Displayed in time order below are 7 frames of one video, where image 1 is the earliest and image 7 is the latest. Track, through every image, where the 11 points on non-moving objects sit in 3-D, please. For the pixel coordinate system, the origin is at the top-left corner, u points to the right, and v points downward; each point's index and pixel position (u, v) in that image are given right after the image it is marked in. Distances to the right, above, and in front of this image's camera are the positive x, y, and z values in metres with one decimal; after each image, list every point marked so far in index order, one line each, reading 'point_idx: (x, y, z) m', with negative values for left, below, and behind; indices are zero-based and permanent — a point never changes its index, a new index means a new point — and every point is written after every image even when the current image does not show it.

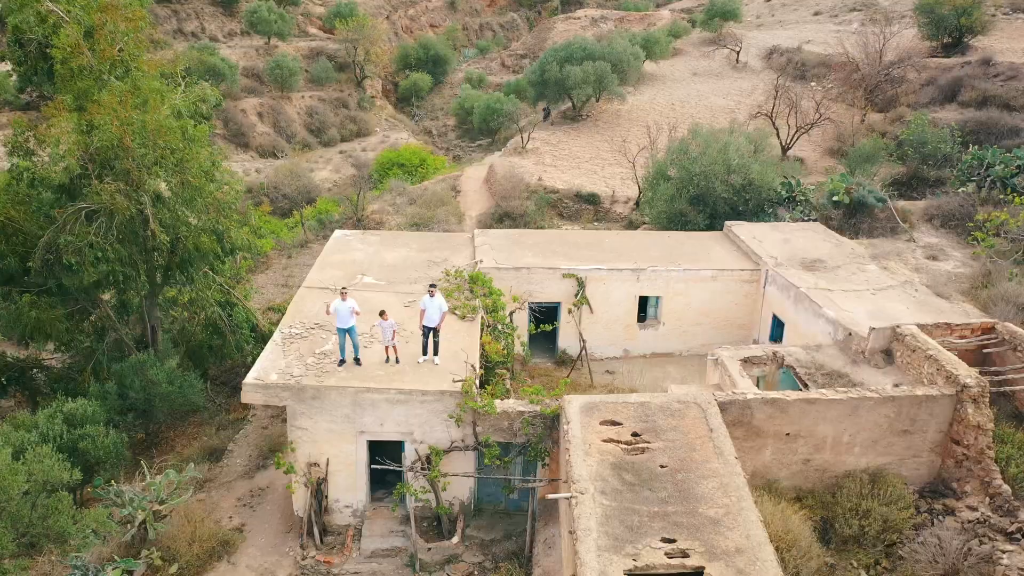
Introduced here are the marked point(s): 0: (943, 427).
0: (+5.6, -1.8, +10.7) m
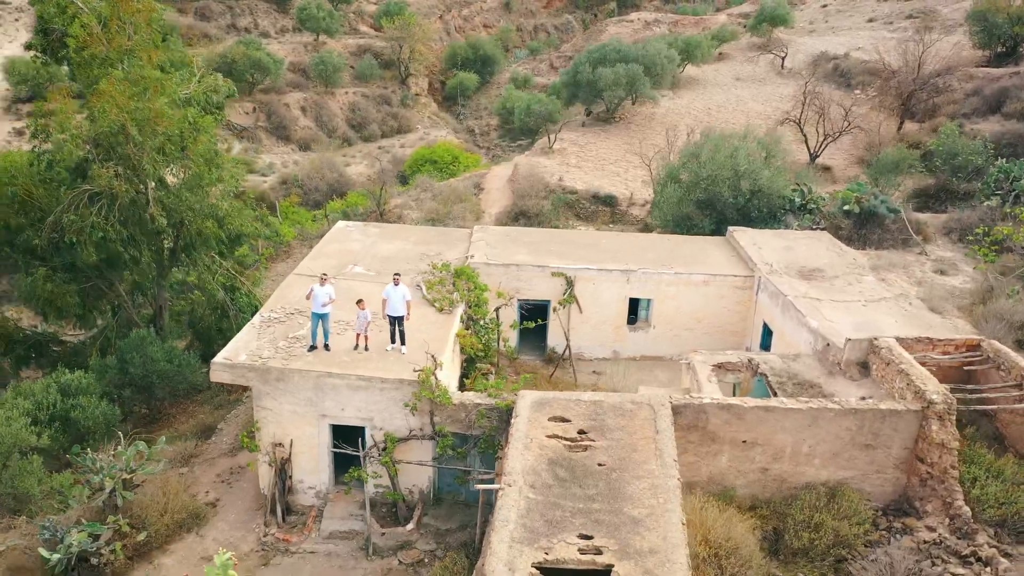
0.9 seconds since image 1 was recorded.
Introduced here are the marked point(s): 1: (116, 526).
0: (+5.0, -2.0, +10.4) m
1: (-5.4, -3.2, +11.1) m
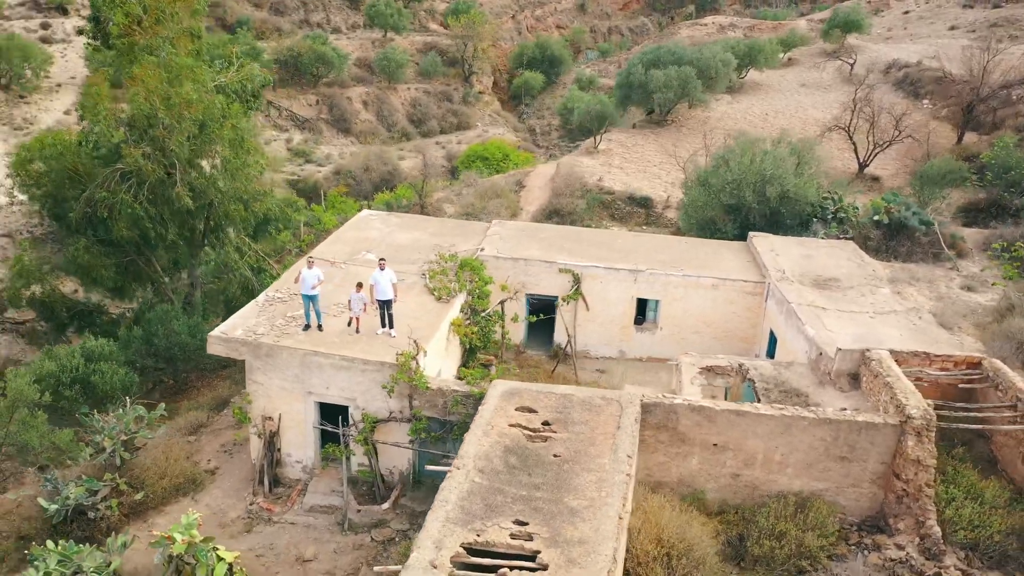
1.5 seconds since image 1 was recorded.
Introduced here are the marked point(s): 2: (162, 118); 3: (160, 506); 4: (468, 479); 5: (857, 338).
0: (+4.6, -2.1, +10.1) m
1: (-5.7, -2.8, +11.8) m
2: (-6.4, +3.1, +14.5) m
3: (-5.2, -3.2, +12.1) m
4: (-0.5, -2.1, +8.8) m
5: (+5.1, -0.7, +12.1) m
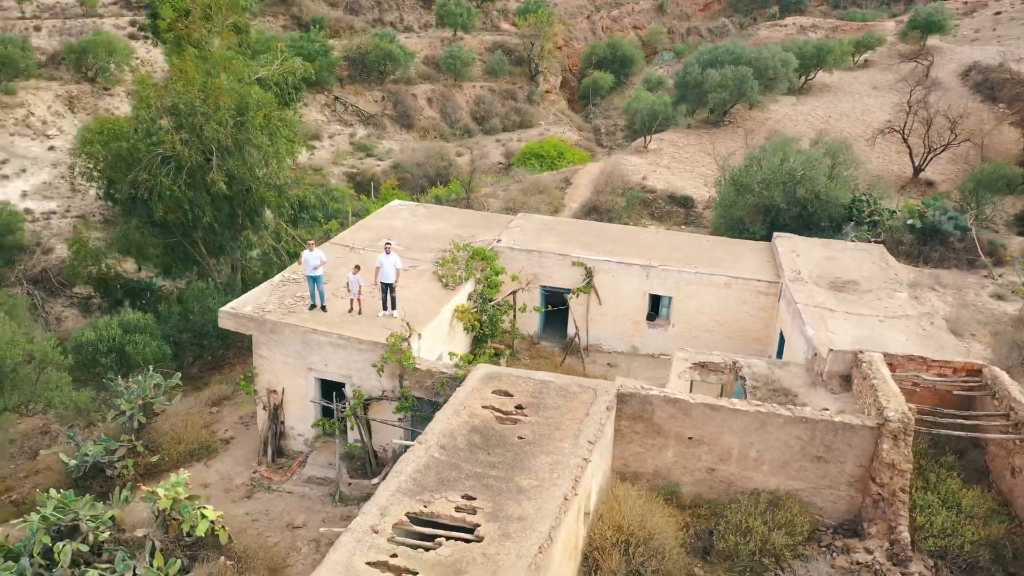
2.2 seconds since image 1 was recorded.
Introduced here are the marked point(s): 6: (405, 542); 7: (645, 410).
0: (+4.2, -2.1, +9.9) m
1: (-5.9, -2.4, +12.6) m
2: (-6.0, +3.5, +15.5) m
3: (-5.3, -2.9, +12.9) m
4: (-0.9, -1.9, +9.1) m
5: (+5.0, -0.8, +11.9) m
6: (-1.0, -2.4, +7.9) m
7: (+1.7, -1.6, +10.4) m
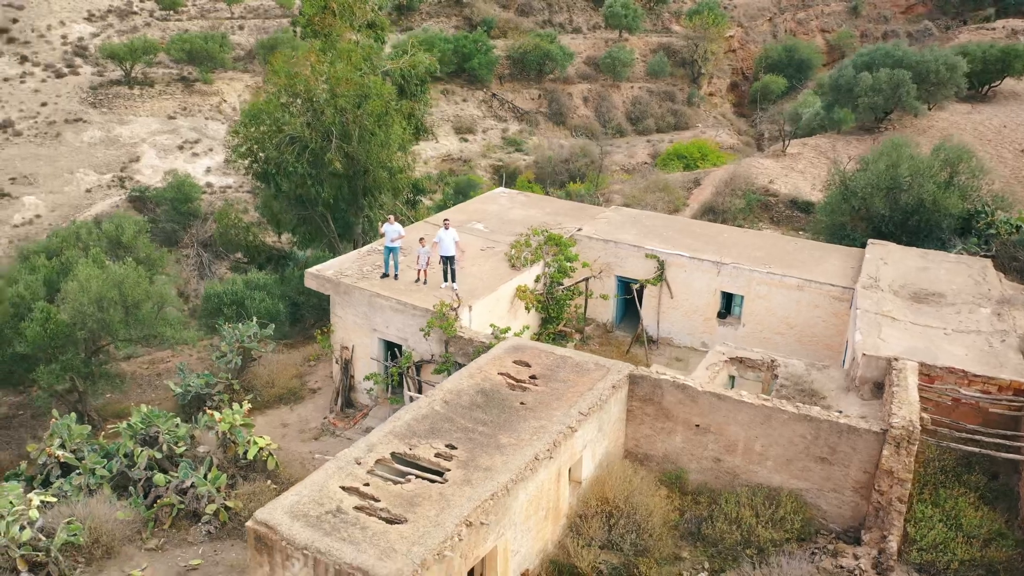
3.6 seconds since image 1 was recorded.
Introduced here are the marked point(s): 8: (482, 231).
0: (+4.2, -2.1, +9.6) m
1: (-5.1, -1.7, +14.6) m
2: (-4.1, +4.1, +17.3) m
3: (-4.5, -2.2, +14.7) m
4: (-1.0, -1.5, +10.0) m
5: (+5.5, -0.9, +11.3) m
6: (-1.4, -2.0, +8.8) m
7: (+1.9, -1.4, +10.7) m
8: (-0.6, +1.1, +16.0) m
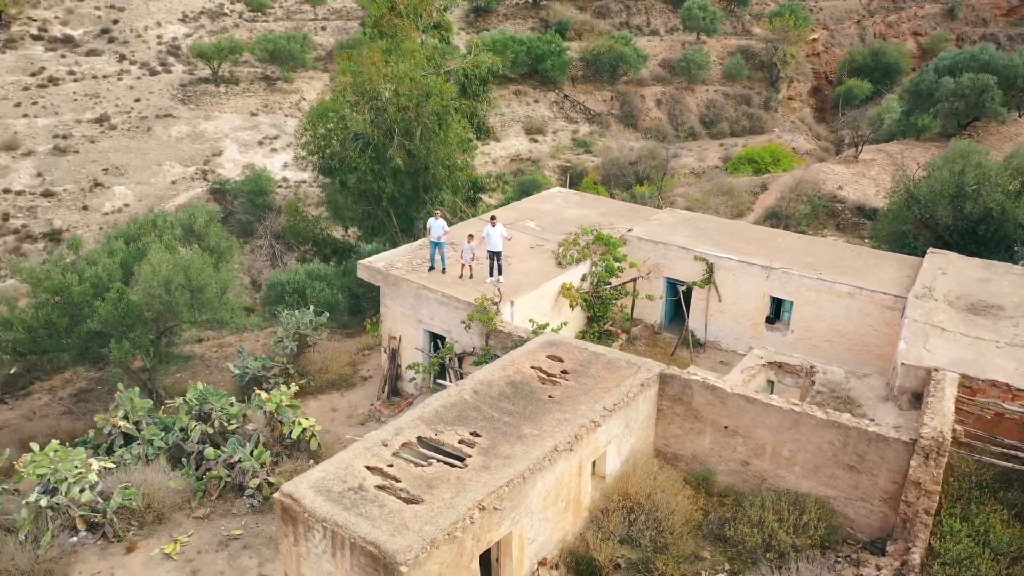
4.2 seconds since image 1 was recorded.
0: (+4.4, -2.2, +9.4) m
1: (-4.3, -1.5, +15.3) m
2: (-2.8, +4.3, +17.9) m
3: (-3.7, -2.0, +15.4) m
4: (-0.7, -1.4, +10.4) m
5: (+6.0, -1.0, +11.0) m
6: (-1.2, -1.9, +9.2) m
7: (+2.3, -1.4, +10.7) m
8: (+0.4, +1.2, +16.2) m
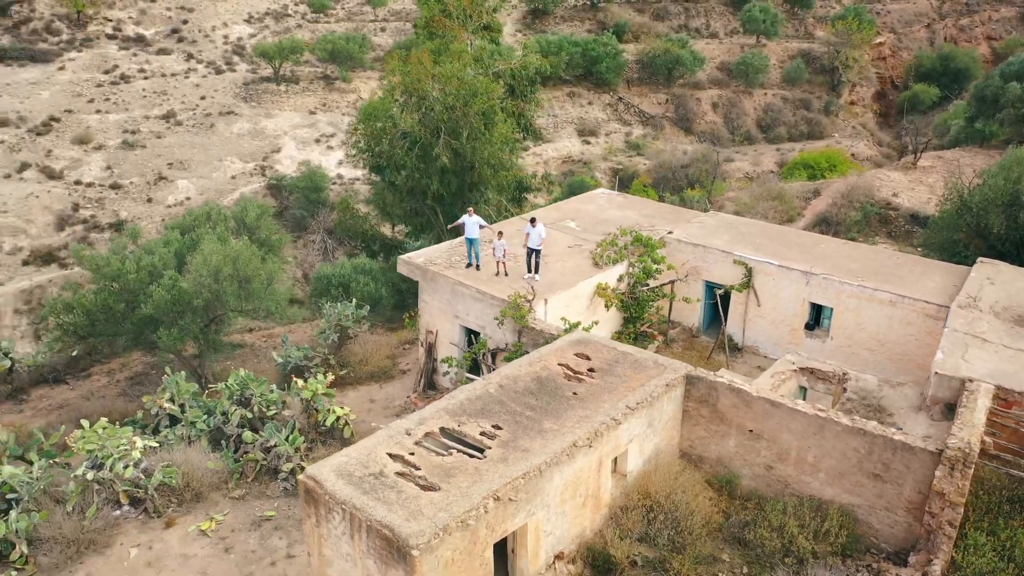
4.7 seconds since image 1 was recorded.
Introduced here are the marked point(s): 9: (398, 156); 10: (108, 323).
0: (+4.6, -2.2, +9.2) m
1: (-3.6, -1.3, +15.7) m
2: (-1.8, +4.4, +18.3) m
3: (-3.0, -1.9, +15.8) m
4: (-0.3, -1.3, +10.5) m
5: (+6.3, -1.1, +10.7) m
6: (-1.0, -1.8, +9.4) m
7: (+2.6, -1.4, +10.7) m
8: (+1.2, +1.2, +16.4) m
9: (-2.6, +3.0, +18.7) m
10: (-7.8, -0.7, +15.7) m
